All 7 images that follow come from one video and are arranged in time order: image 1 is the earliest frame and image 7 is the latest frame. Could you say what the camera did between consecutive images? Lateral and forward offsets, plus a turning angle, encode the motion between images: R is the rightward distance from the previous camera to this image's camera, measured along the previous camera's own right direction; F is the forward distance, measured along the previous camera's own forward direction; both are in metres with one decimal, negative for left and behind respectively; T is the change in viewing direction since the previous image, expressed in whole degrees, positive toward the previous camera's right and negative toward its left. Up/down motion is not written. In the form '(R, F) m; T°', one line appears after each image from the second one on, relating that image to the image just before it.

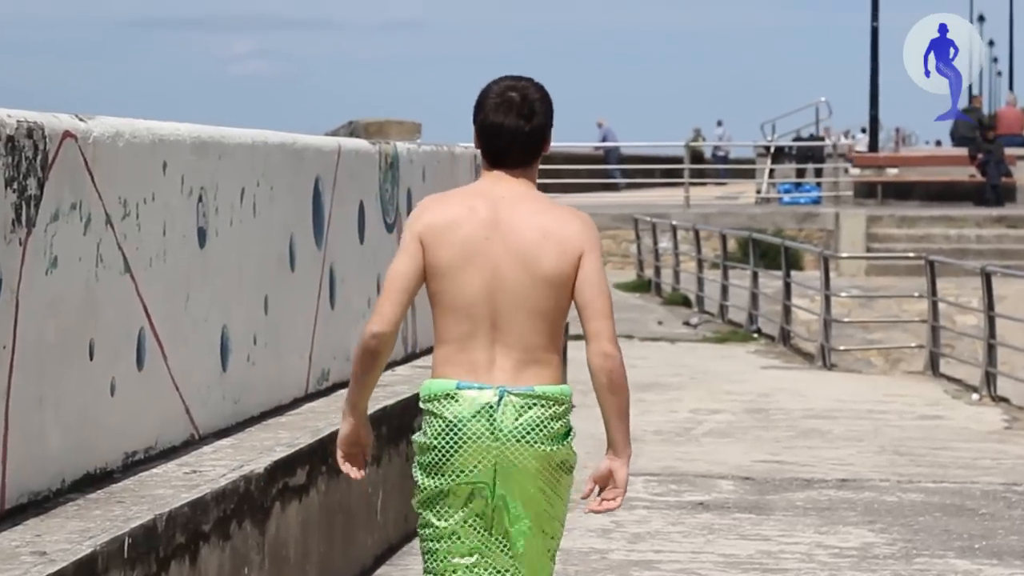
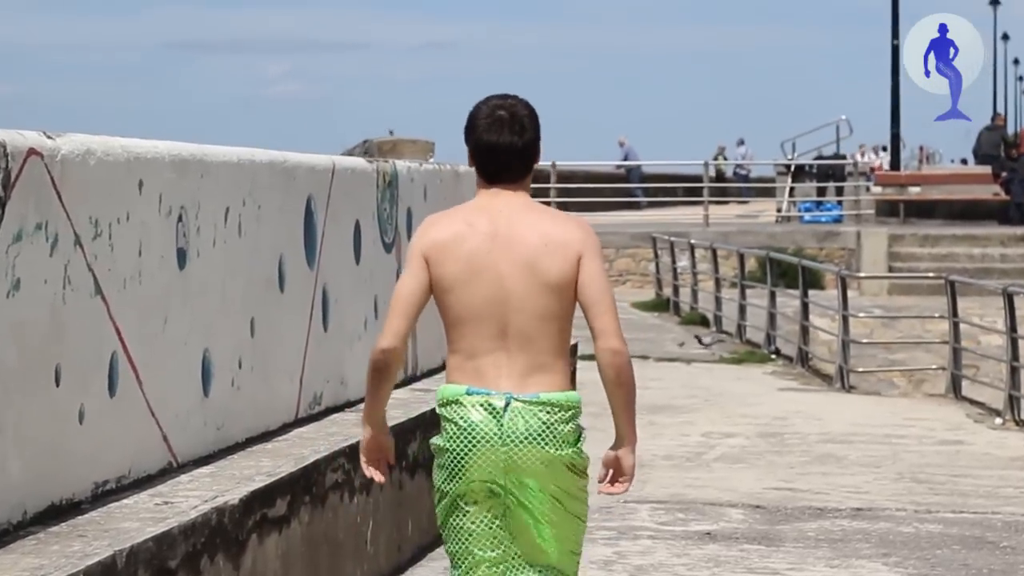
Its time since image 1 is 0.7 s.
(+0.1, +0.3) m; 0°
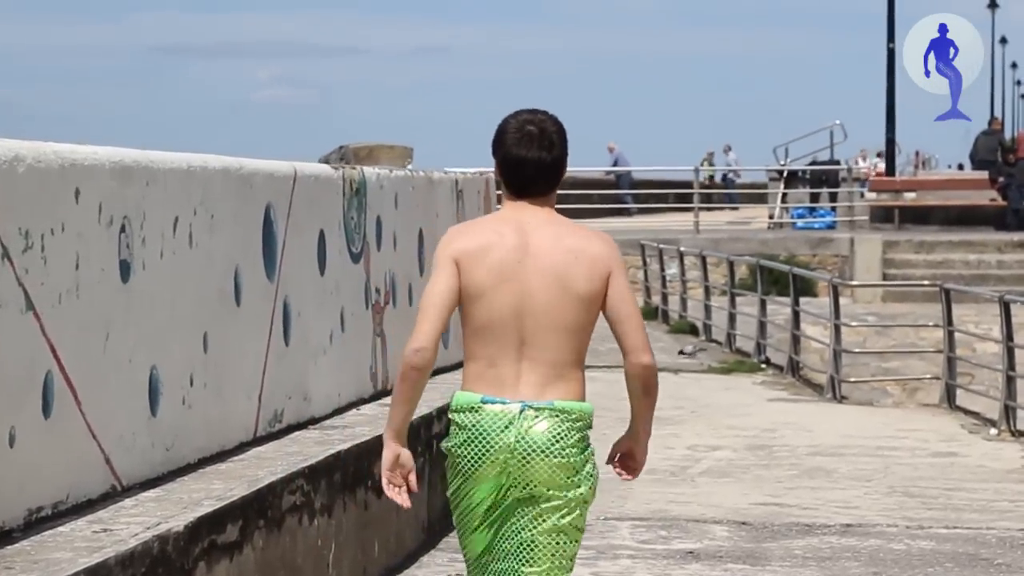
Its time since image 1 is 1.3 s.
(+0.1, +0.3) m; 0°
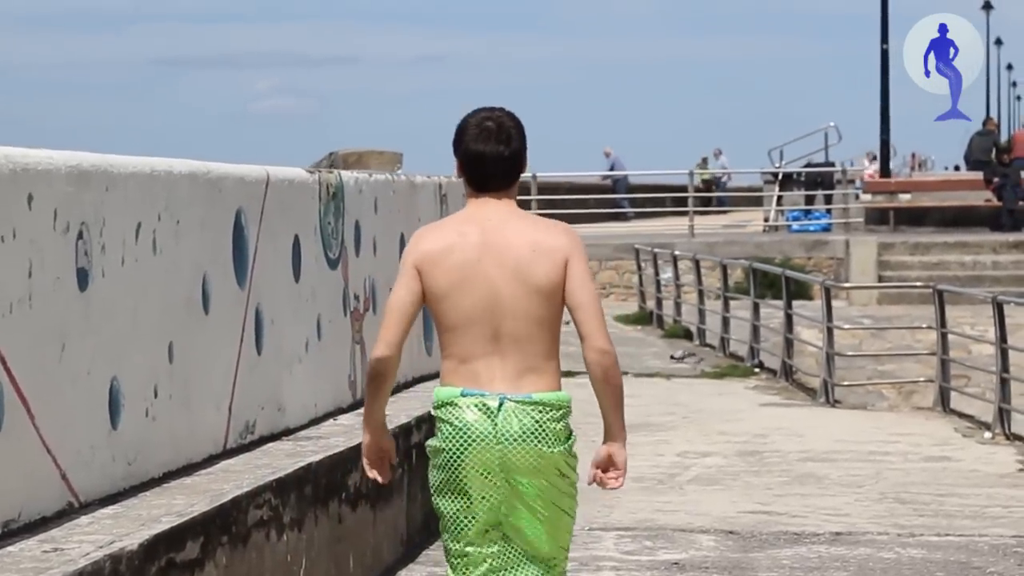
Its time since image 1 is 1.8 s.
(+0.1, +0.2) m; 0°
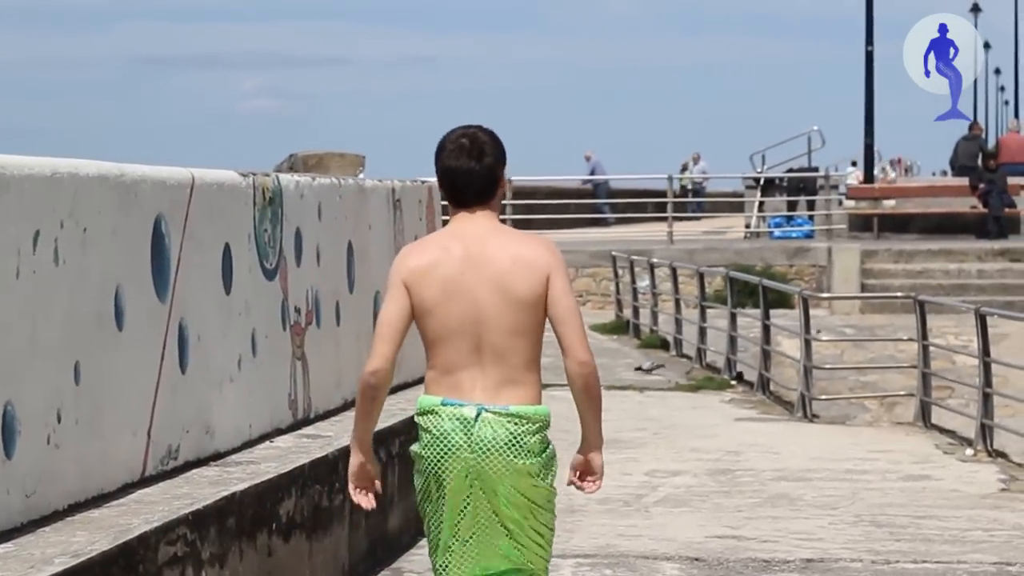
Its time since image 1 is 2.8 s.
(+0.1, +0.5) m; 0°
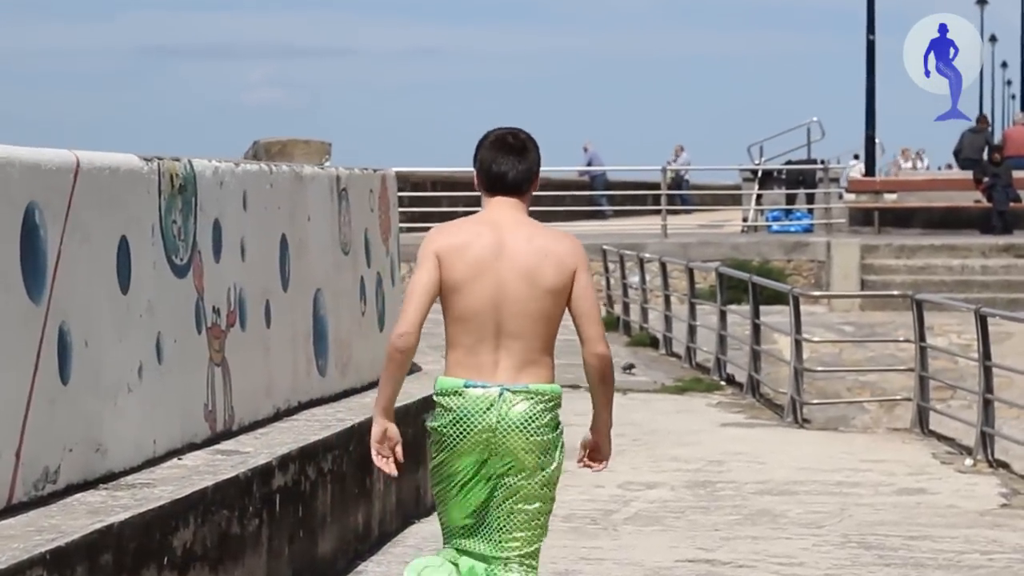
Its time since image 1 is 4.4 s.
(+0.1, +0.8) m; 0°
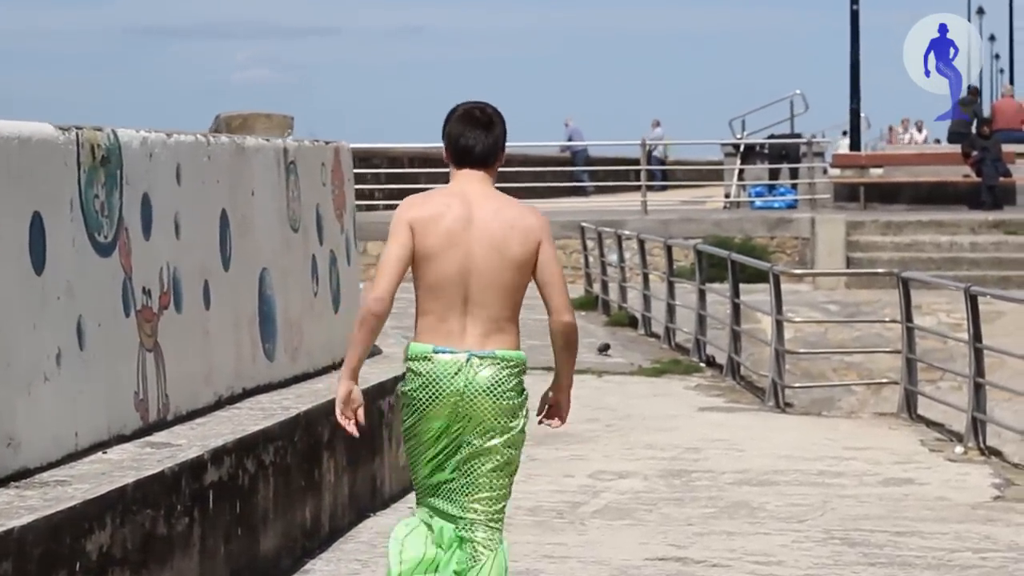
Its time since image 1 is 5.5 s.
(+0.1, +0.5) m; 0°
